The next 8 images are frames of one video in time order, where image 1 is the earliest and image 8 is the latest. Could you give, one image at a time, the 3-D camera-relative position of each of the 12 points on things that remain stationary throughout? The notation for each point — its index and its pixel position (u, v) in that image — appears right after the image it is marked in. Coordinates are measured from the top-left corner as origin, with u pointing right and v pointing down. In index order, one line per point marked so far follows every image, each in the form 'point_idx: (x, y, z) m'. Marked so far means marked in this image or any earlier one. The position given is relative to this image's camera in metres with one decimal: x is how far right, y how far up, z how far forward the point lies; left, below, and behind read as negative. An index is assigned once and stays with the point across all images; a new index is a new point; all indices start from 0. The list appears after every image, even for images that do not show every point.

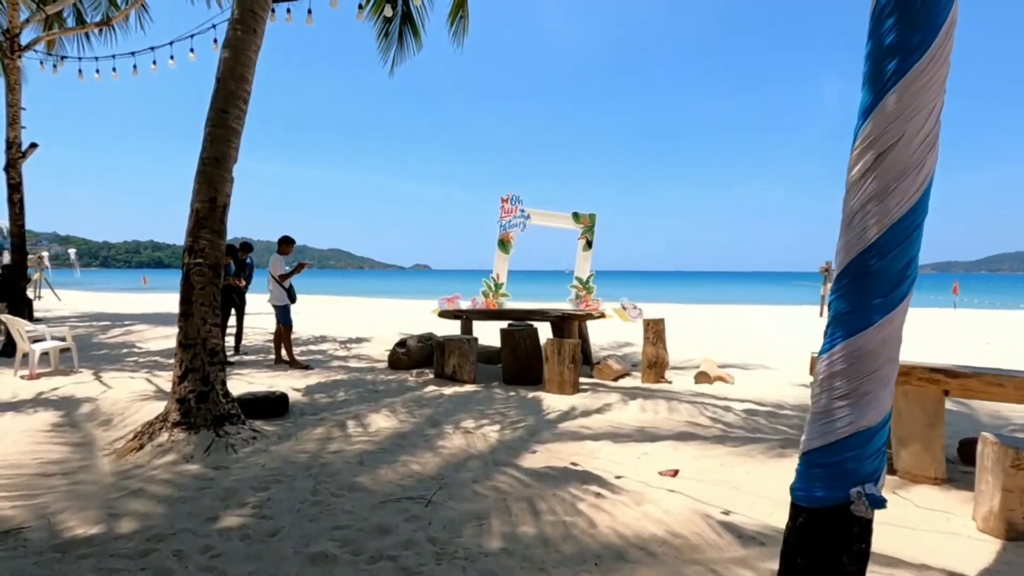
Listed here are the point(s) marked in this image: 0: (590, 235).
0: (+2.5, +1.7, +17.0) m
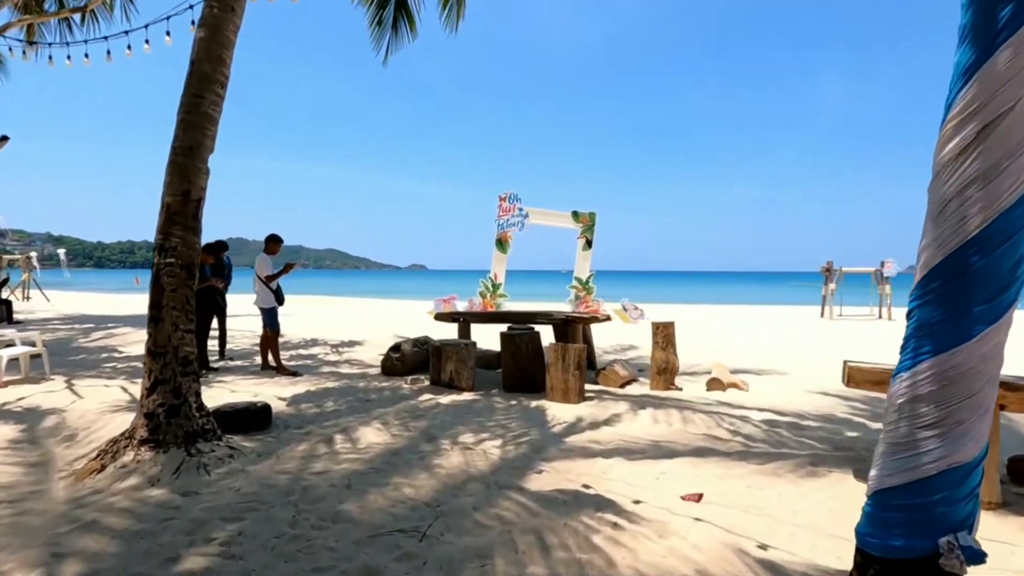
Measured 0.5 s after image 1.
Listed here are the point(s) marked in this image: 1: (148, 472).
0: (+2.4, +1.7, +16.5) m
1: (-2.6, -1.3, +3.9) m
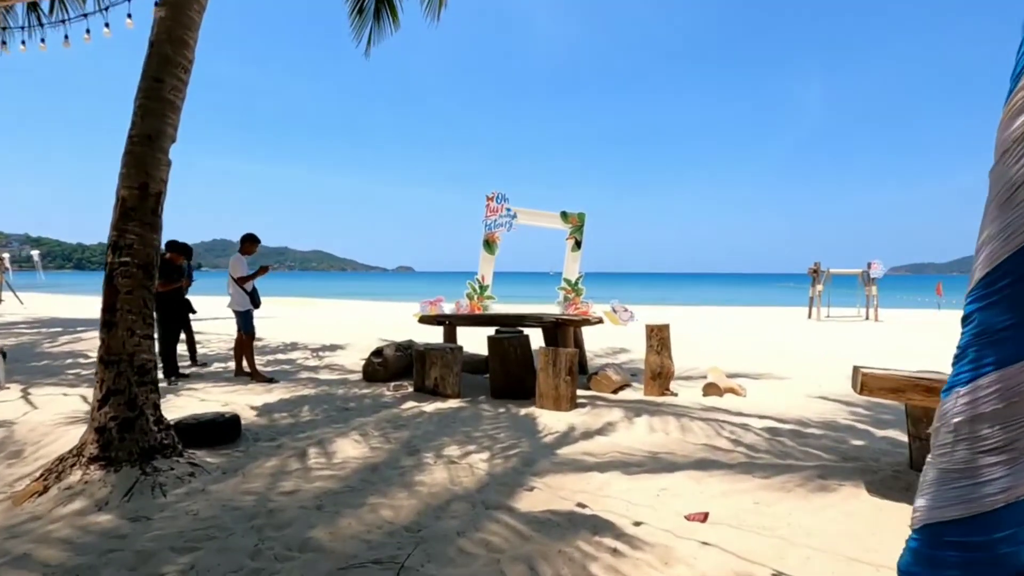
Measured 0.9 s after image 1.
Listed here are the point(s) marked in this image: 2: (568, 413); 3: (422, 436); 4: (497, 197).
0: (+2.0, +1.6, +16.3) m
1: (-2.7, -1.3, +3.5) m
2: (+0.6, -1.3, +5.8) m
3: (-0.8, -1.4, +4.9) m
4: (-0.5, +2.8, +16.3) m
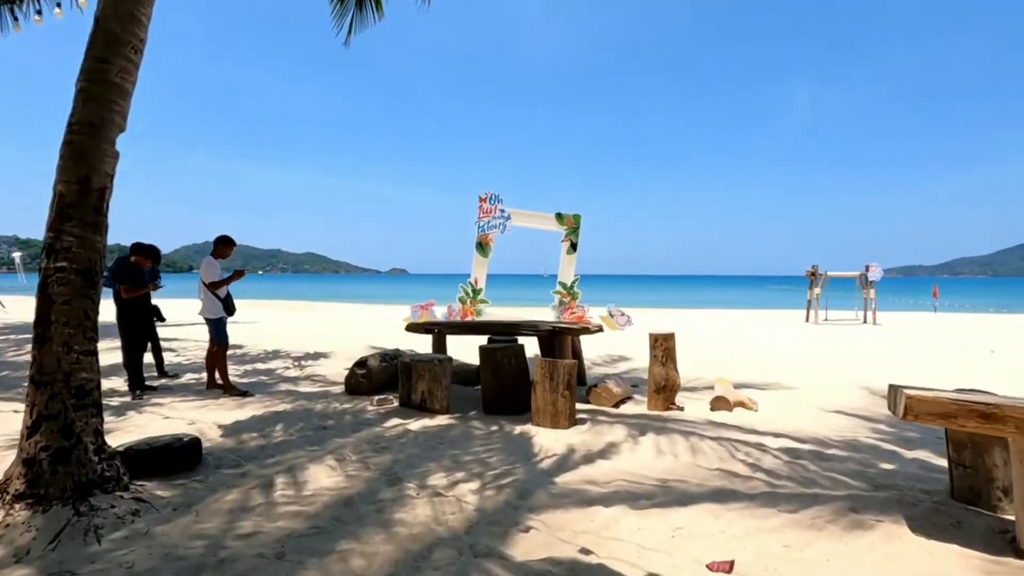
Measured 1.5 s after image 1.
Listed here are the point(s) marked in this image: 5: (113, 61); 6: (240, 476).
0: (+1.9, +1.5, +15.8) m
1: (-2.8, -1.4, +3.0) m
2: (+0.5, -1.4, +5.3) m
3: (-0.9, -1.4, +4.4) m
4: (-0.7, +2.7, +15.8) m
5: (-2.8, +1.6, +3.8) m
6: (-2.1, -1.4, +4.1) m
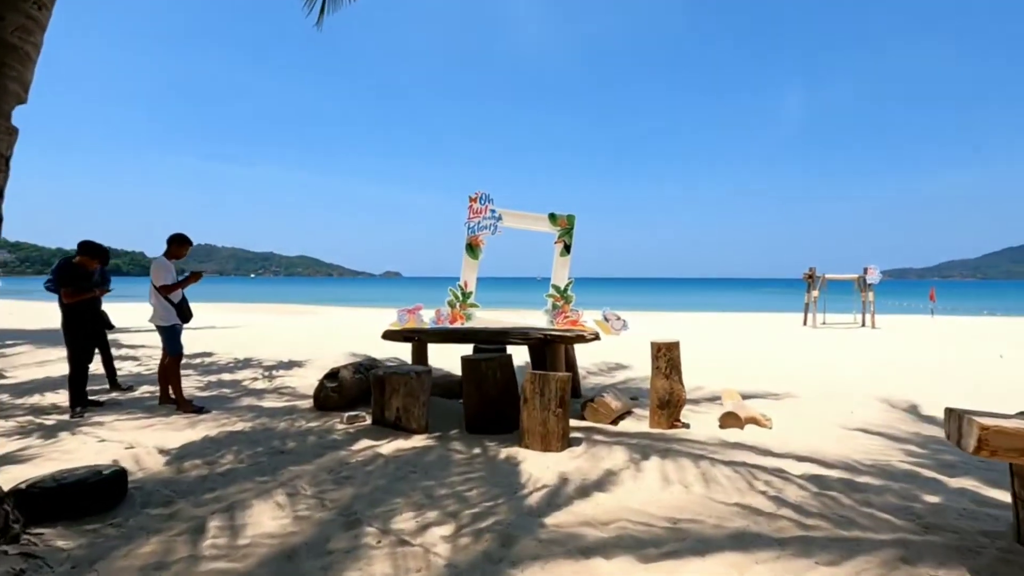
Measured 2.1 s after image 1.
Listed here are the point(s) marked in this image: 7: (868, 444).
0: (+1.6, +1.4, +15.2) m
1: (-2.9, -1.4, +2.3) m
2: (+0.4, -1.4, +4.6) m
3: (-1.0, -1.4, +3.7) m
4: (-0.9, +2.6, +15.2) m
5: (-3.0, +1.6, +3.2) m
6: (-2.2, -1.5, +3.4) m
7: (+3.3, -1.4, +4.9) m
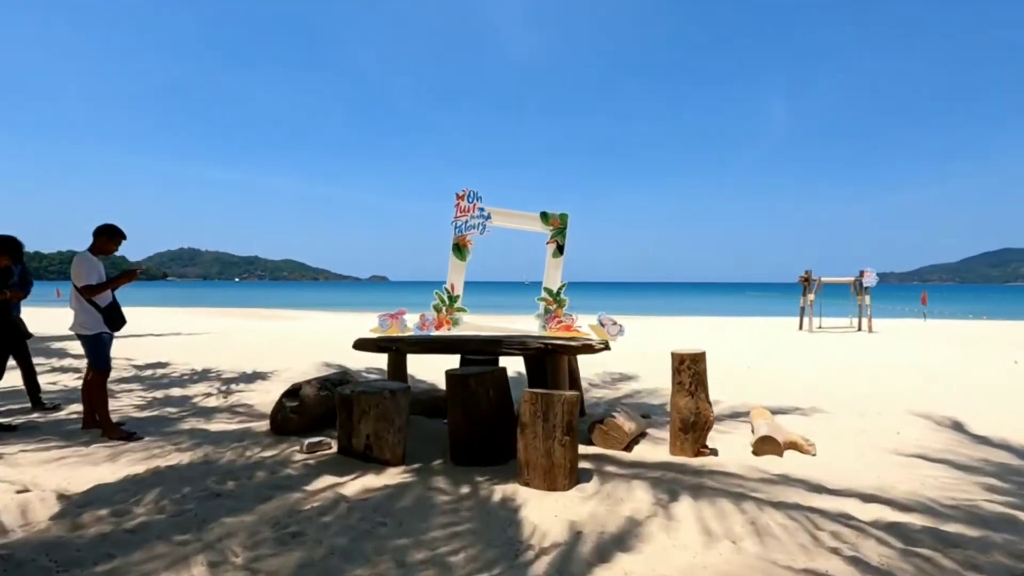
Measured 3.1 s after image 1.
0: (+1.3, +1.3, +14.3) m
1: (-2.8, -1.4, +1.3) m
2: (+0.4, -1.4, +3.7) m
3: (-1.0, -1.4, +2.8) m
4: (-1.2, +2.5, +14.3) m
5: (-2.9, +1.6, +2.2) m
6: (-2.2, -1.4, +2.4) m
7: (+3.3, -1.4, +4.1) m
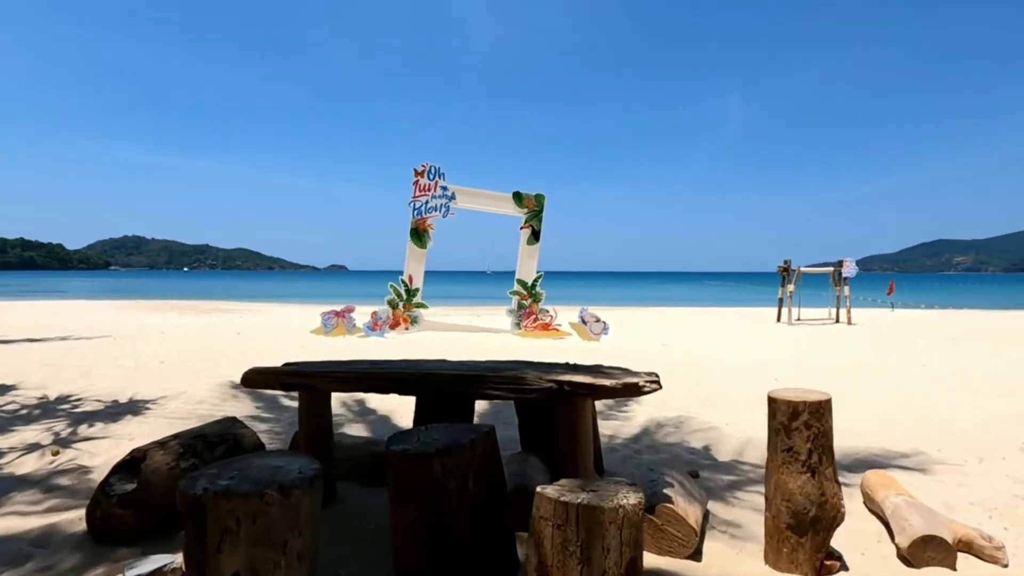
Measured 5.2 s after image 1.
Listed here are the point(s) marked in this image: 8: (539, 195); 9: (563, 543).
0: (+0.6, +1.5, +12.4) m
1: (-2.6, -1.5, -0.9) m
2: (+0.4, -1.5, +1.8) m
3: (-0.9, -1.5, +0.8) m
4: (-1.9, +2.7, +12.1) m
5: (-2.8, +1.5, -0.1) m
6: (-2.1, -1.5, +0.3) m
7: (+3.3, -1.4, +2.4) m
8: (+0.6, +2.2, +12.3) m
9: (+0.2, -0.9, +2.0) m
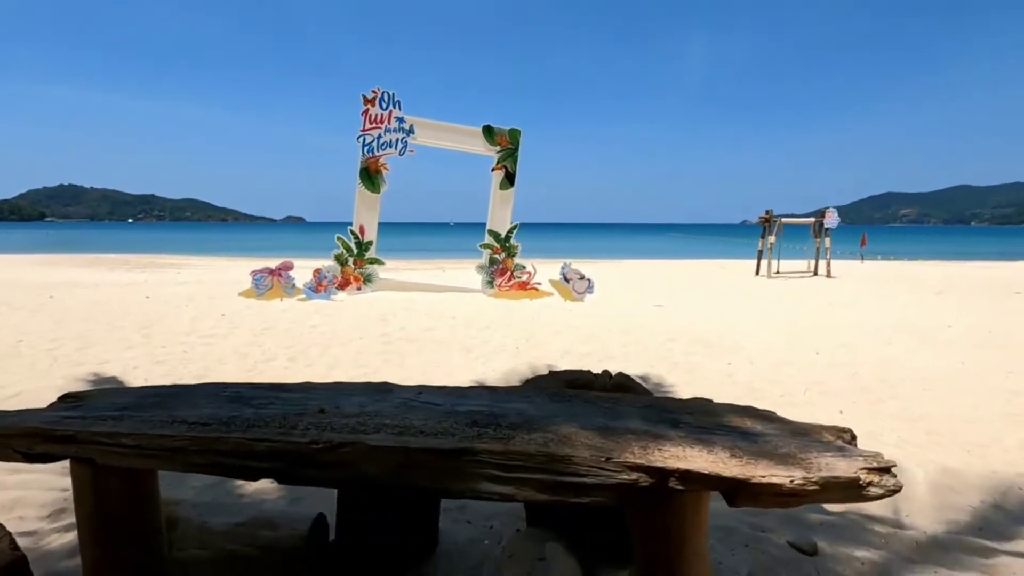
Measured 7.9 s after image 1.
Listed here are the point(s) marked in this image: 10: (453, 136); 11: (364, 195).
0: (0.0, +2.5, +10.4) m
1: (-2.3, -1.8, -2.7) m
2: (+0.6, -1.5, +0.2) m
3: (-0.7, -1.6, -0.9) m
4: (-2.5, +3.6, +9.9) m
5: (-2.5, +1.3, -2.1) m
6: (-1.8, -1.7, -1.5) m
7: (+3.4, -1.4, +0.9) m
8: (+0.1, +3.1, +10.3) m
9: (+0.3, -0.9, +0.3) m
10: (-1.1, +2.9, +10.2) m
11: (-2.8, +1.8, +10.2) m
